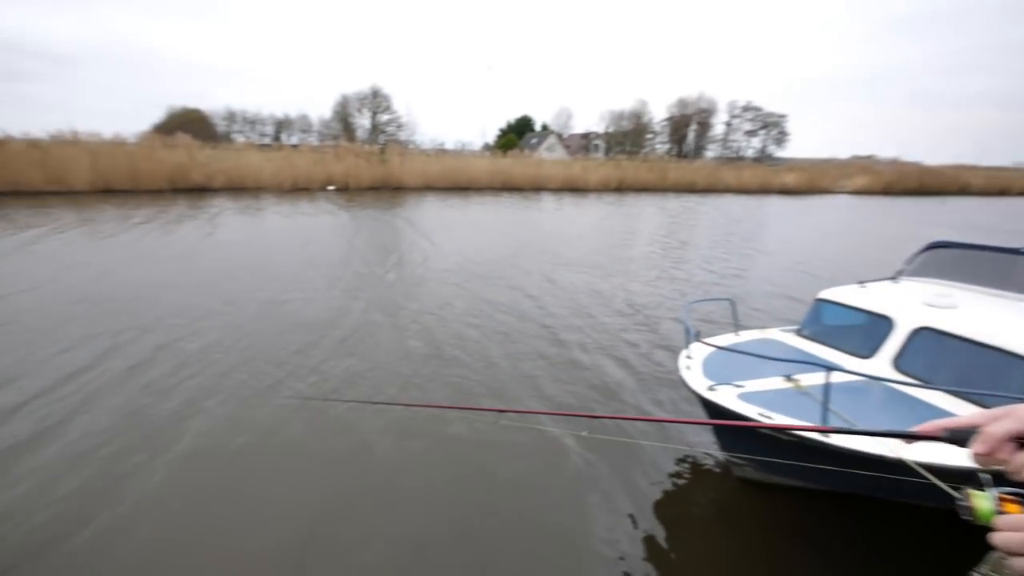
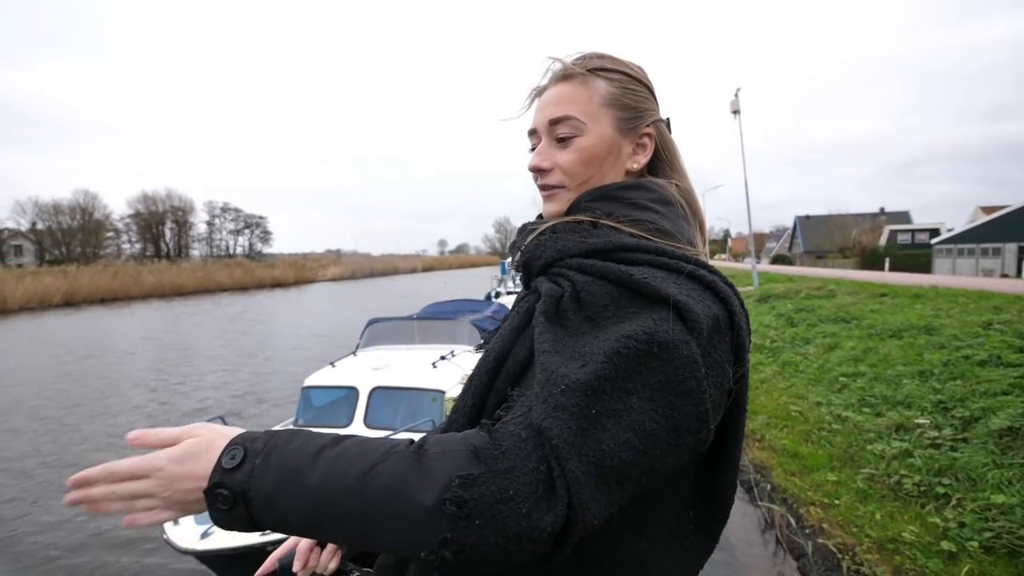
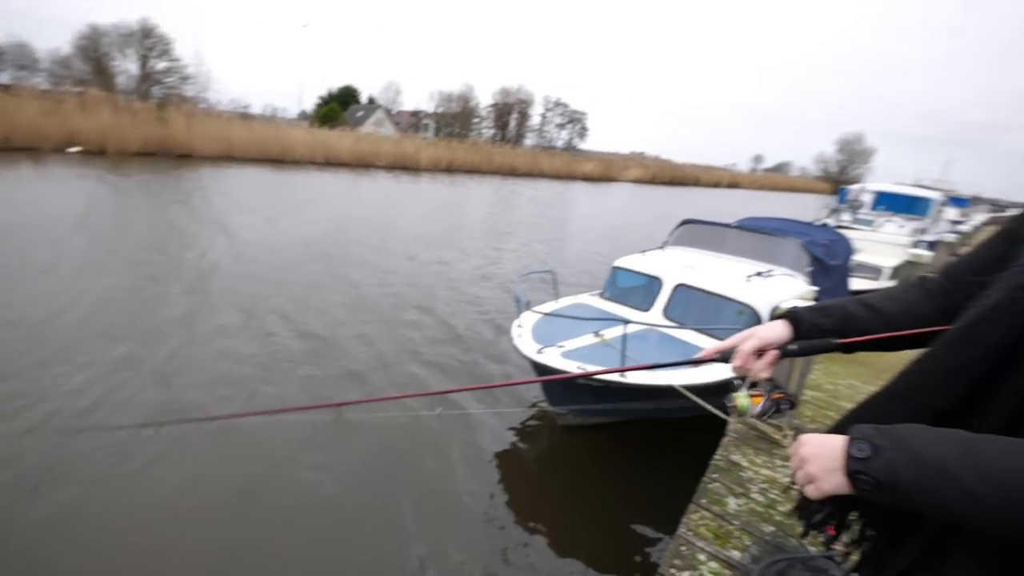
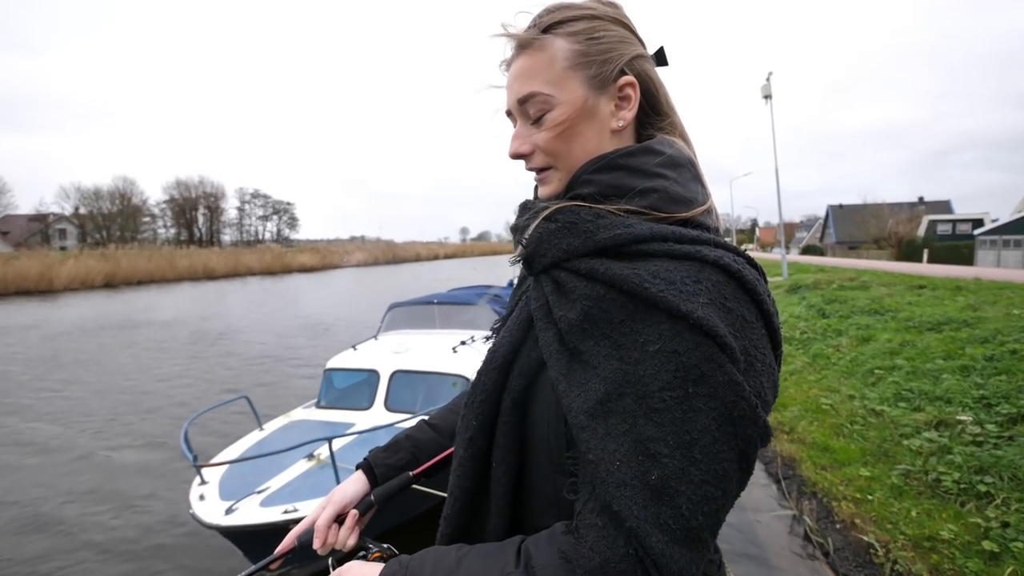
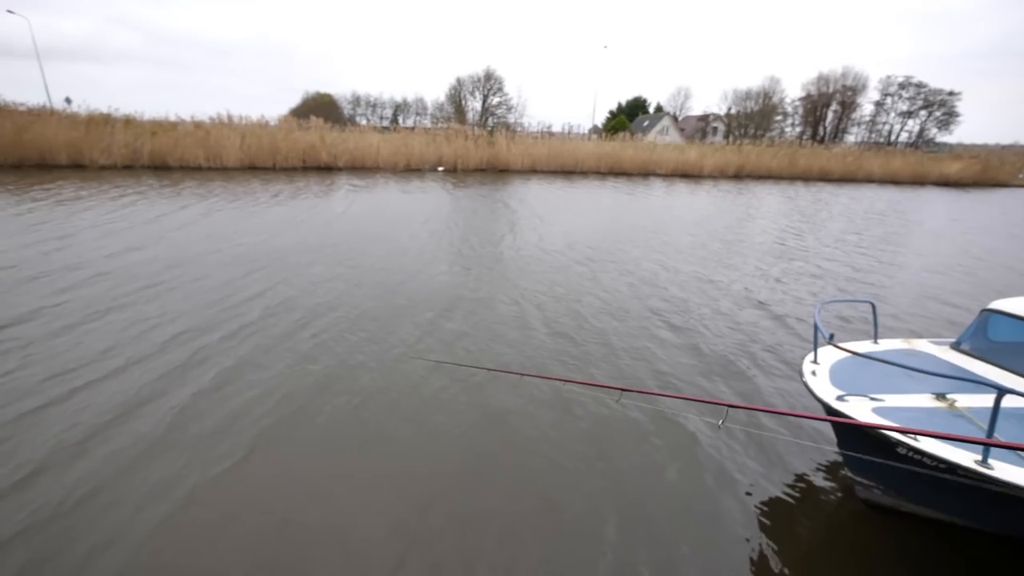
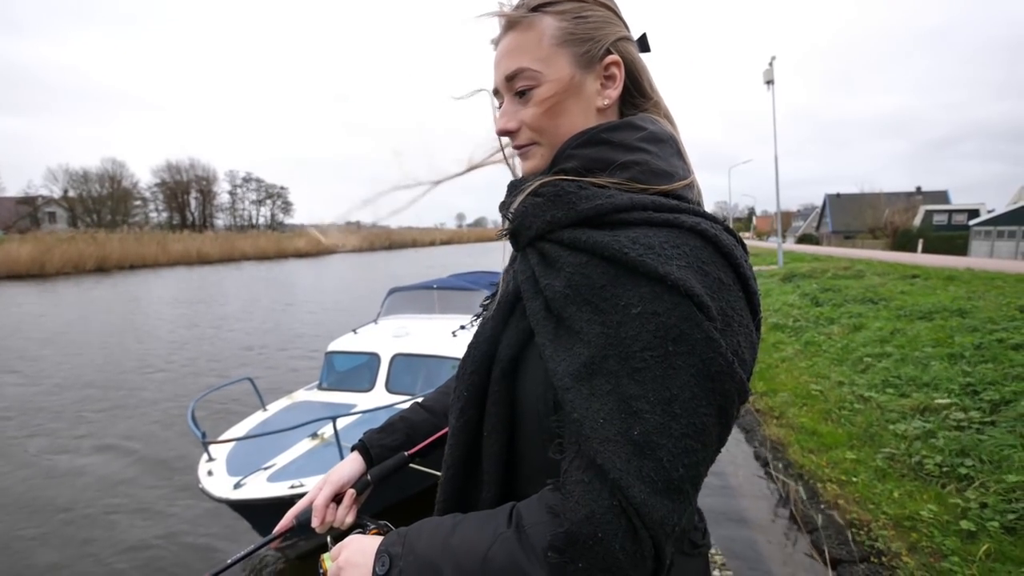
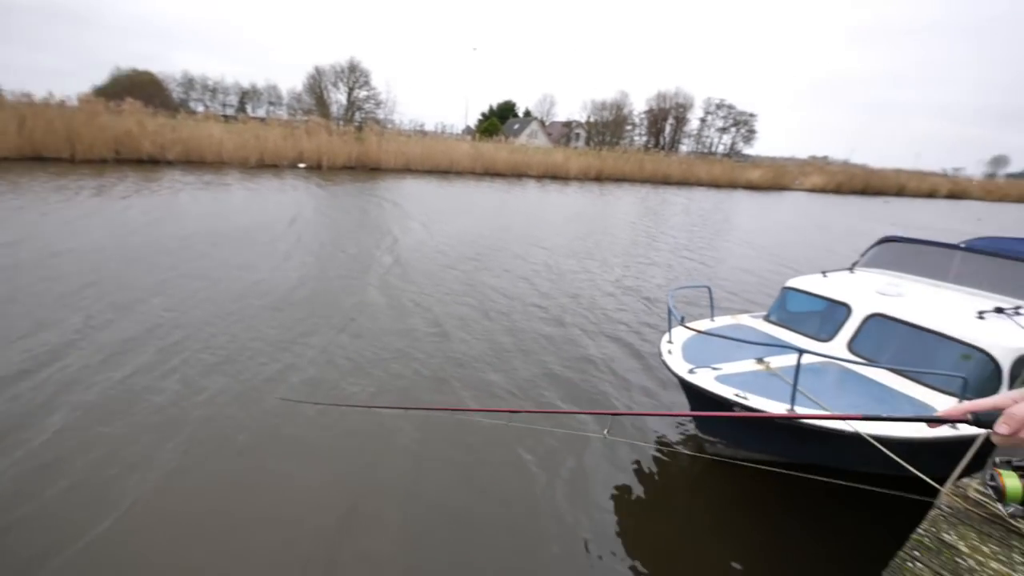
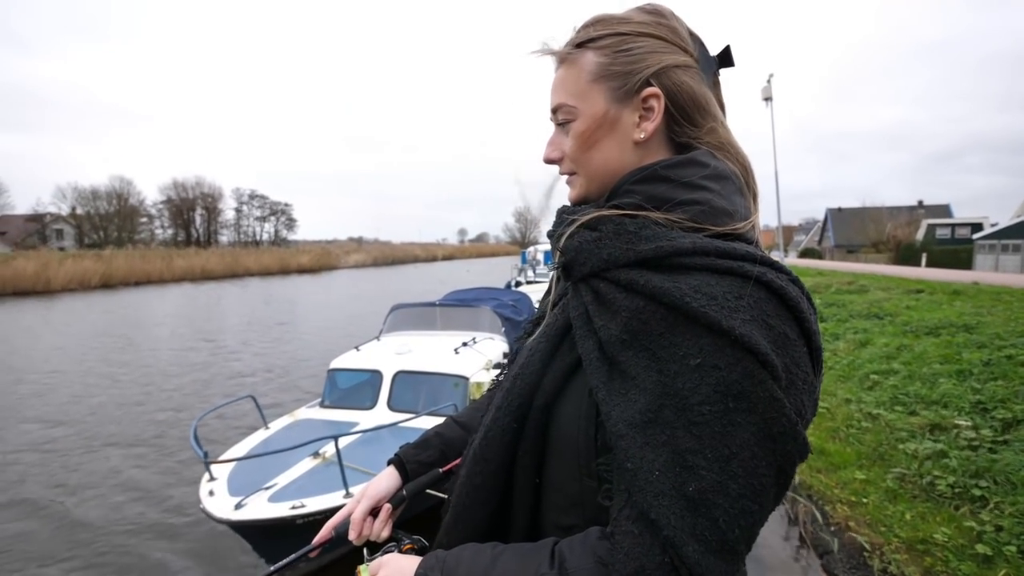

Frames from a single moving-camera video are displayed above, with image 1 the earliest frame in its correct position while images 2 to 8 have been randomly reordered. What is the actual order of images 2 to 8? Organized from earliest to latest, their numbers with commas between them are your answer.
5, 7, 3, 2, 8, 6, 4
